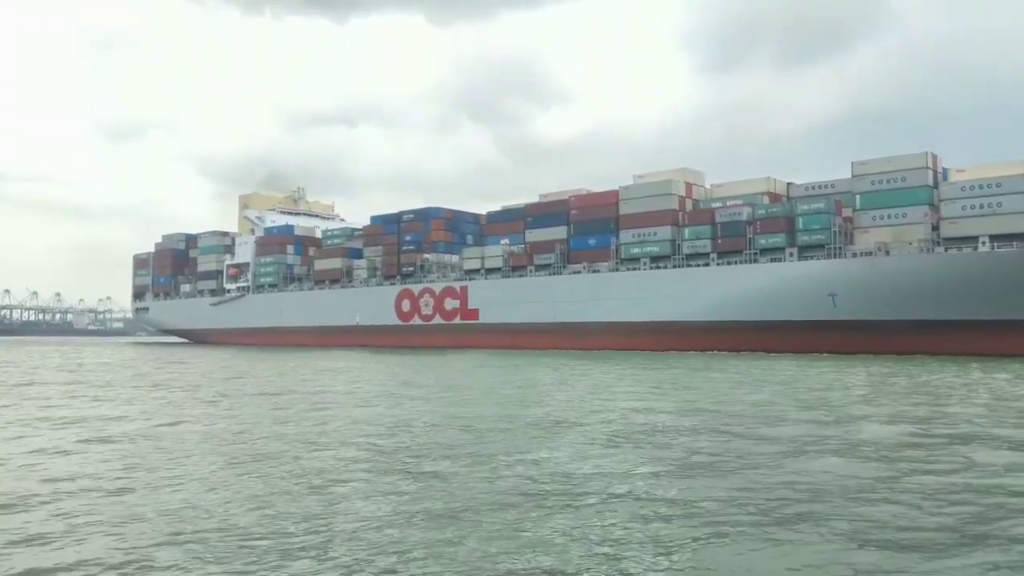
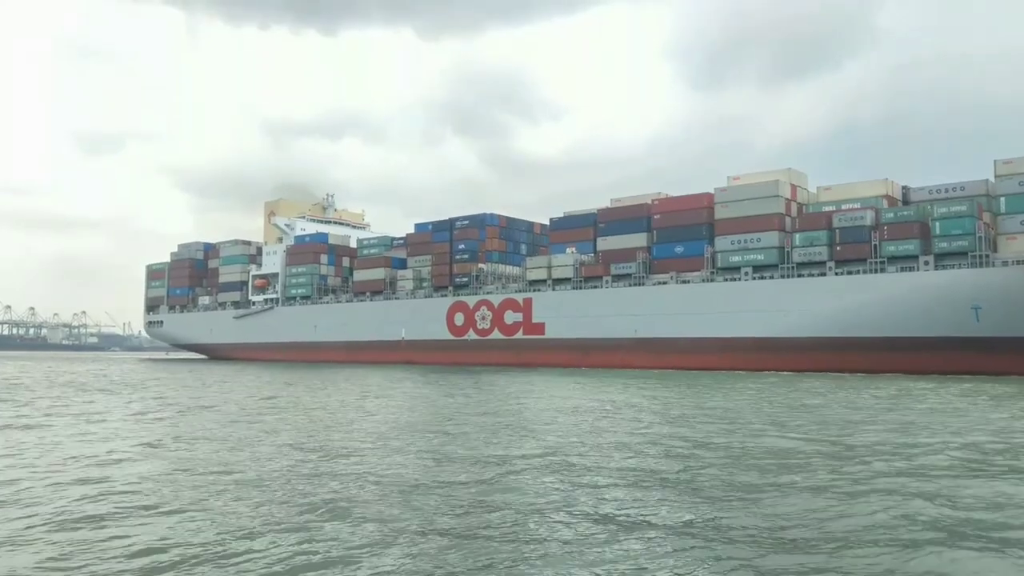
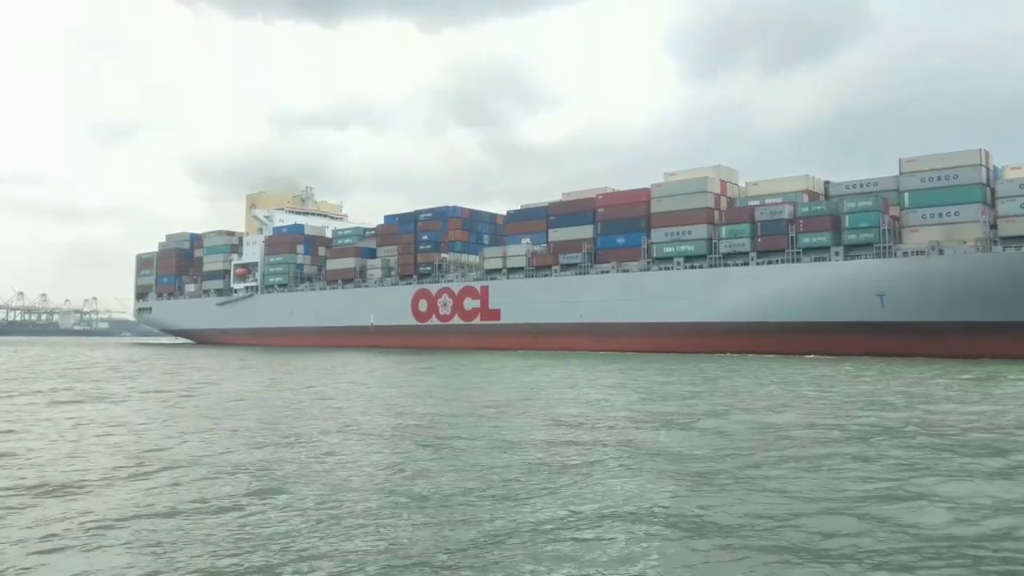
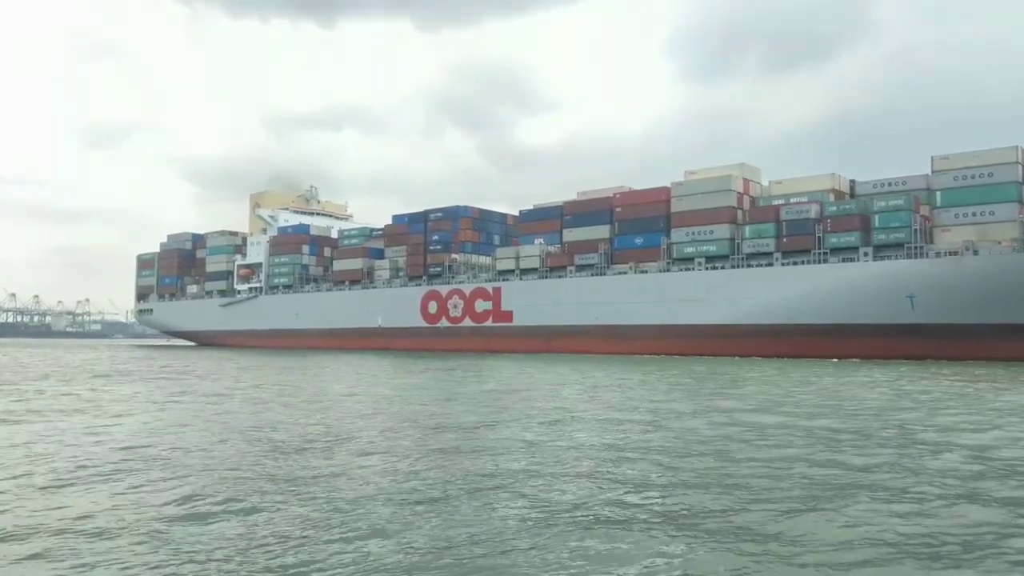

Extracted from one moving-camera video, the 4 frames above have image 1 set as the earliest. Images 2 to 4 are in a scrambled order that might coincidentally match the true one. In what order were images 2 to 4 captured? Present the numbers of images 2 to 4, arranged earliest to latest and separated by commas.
3, 4, 2
